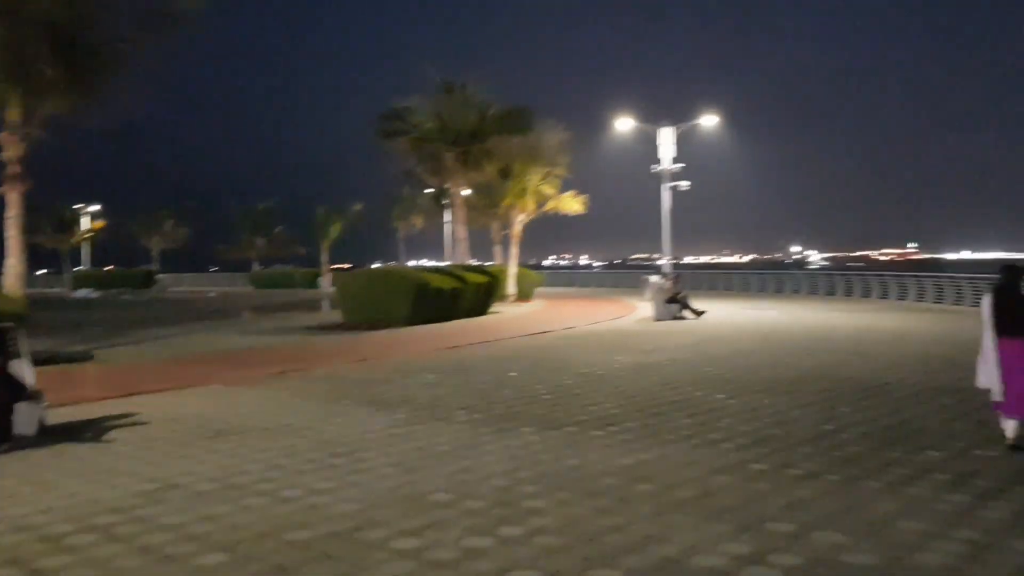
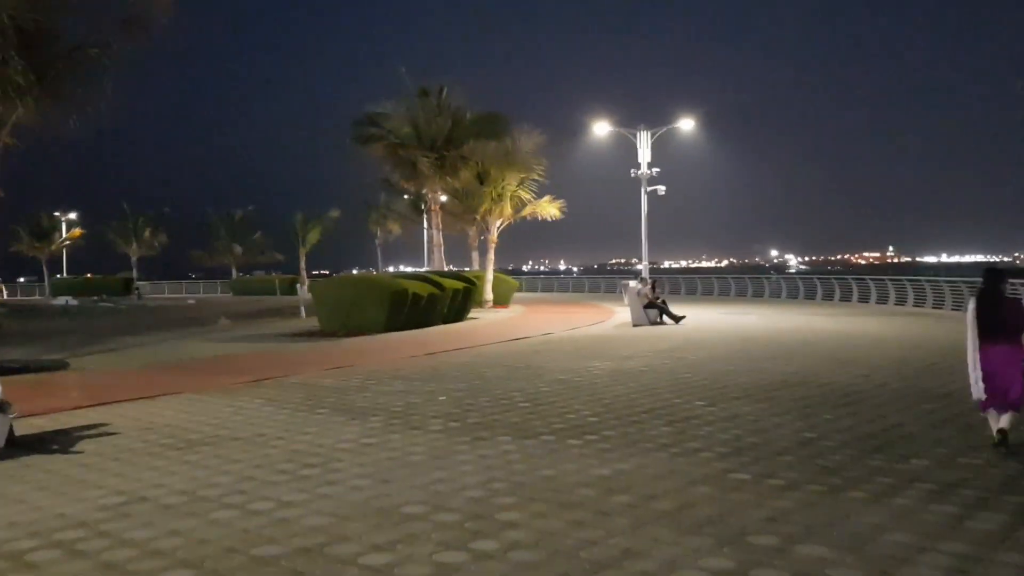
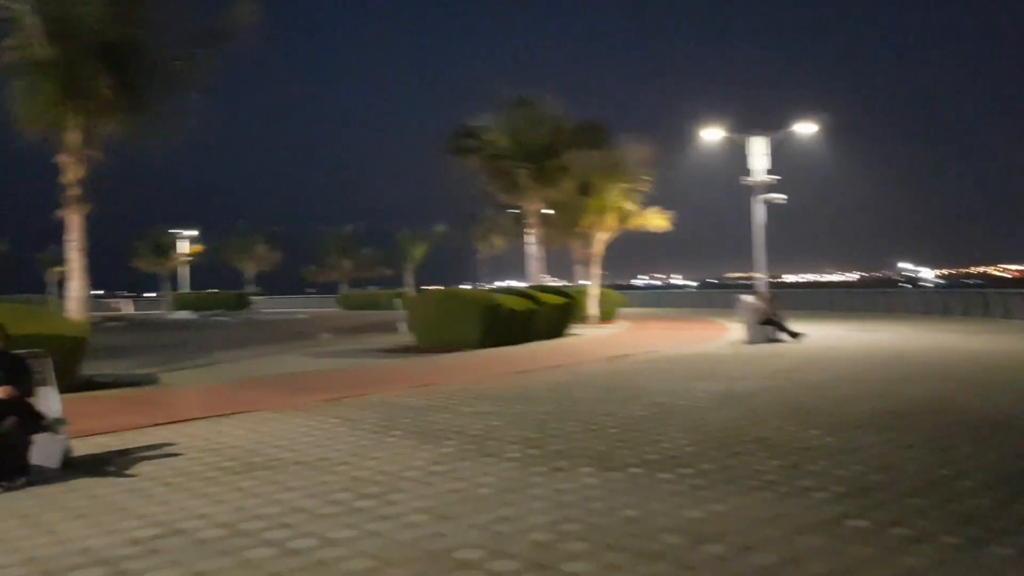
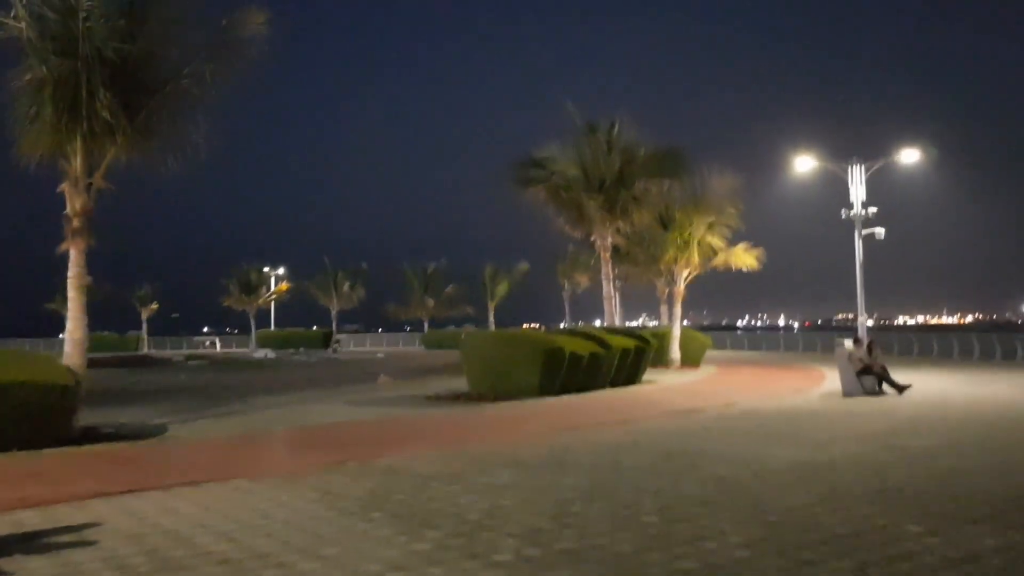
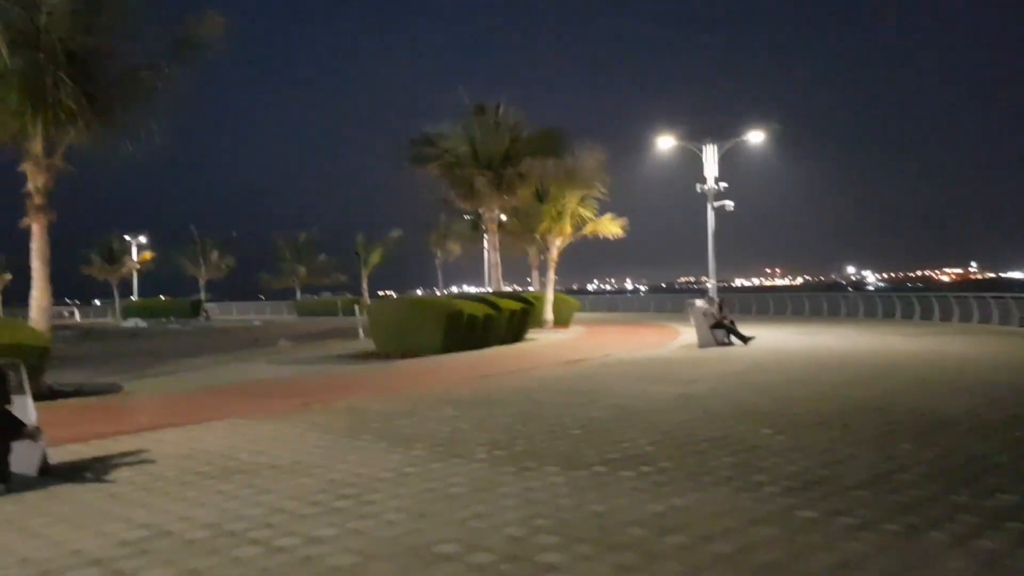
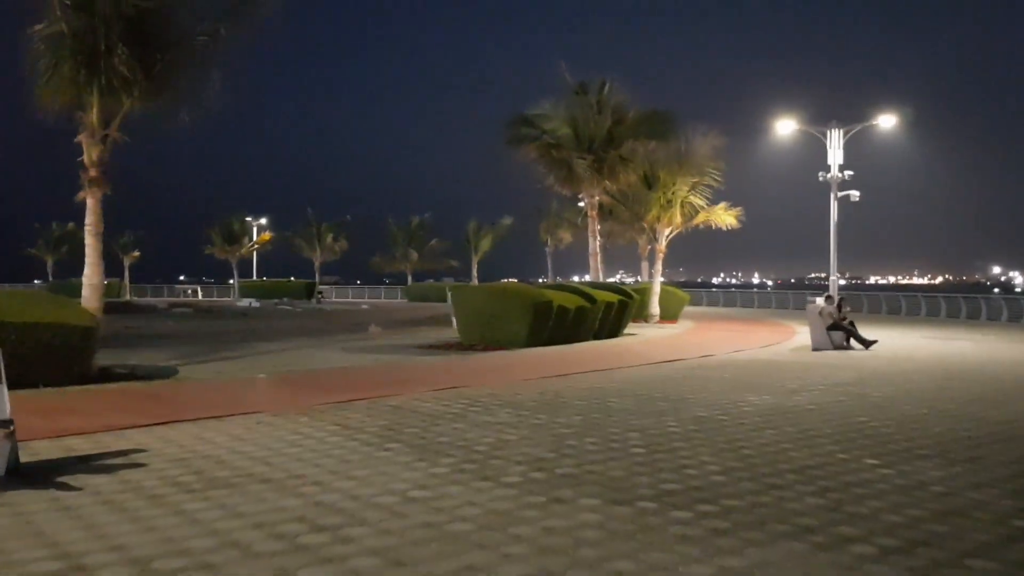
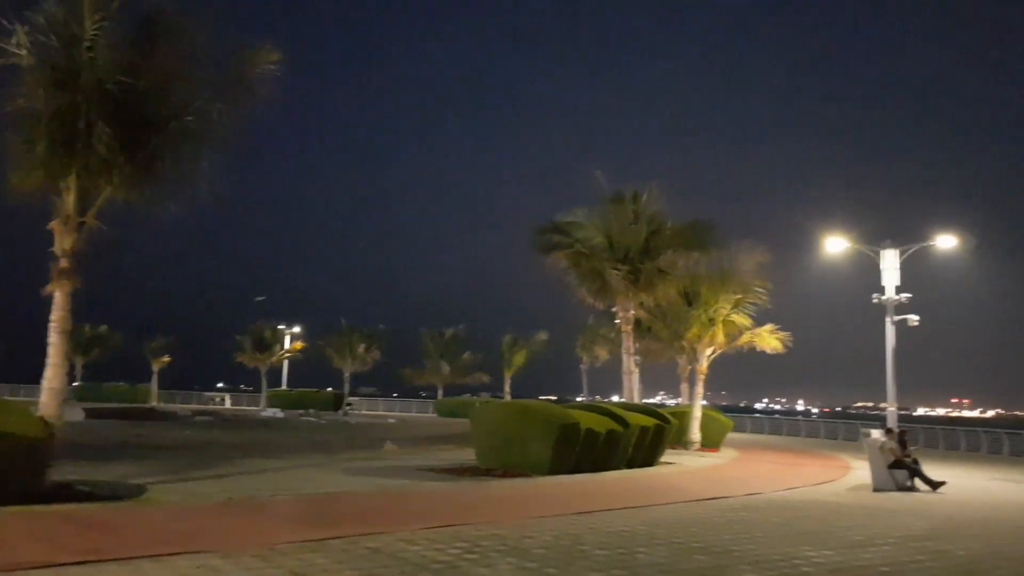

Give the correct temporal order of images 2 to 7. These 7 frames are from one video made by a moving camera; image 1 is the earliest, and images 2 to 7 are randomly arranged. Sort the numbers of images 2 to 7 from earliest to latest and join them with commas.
2, 5, 3, 6, 4, 7
